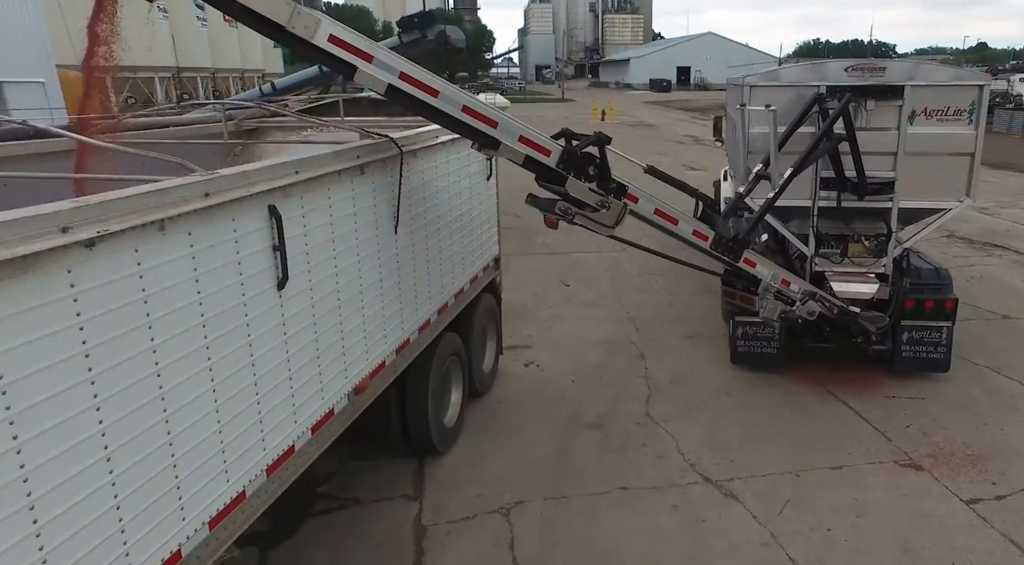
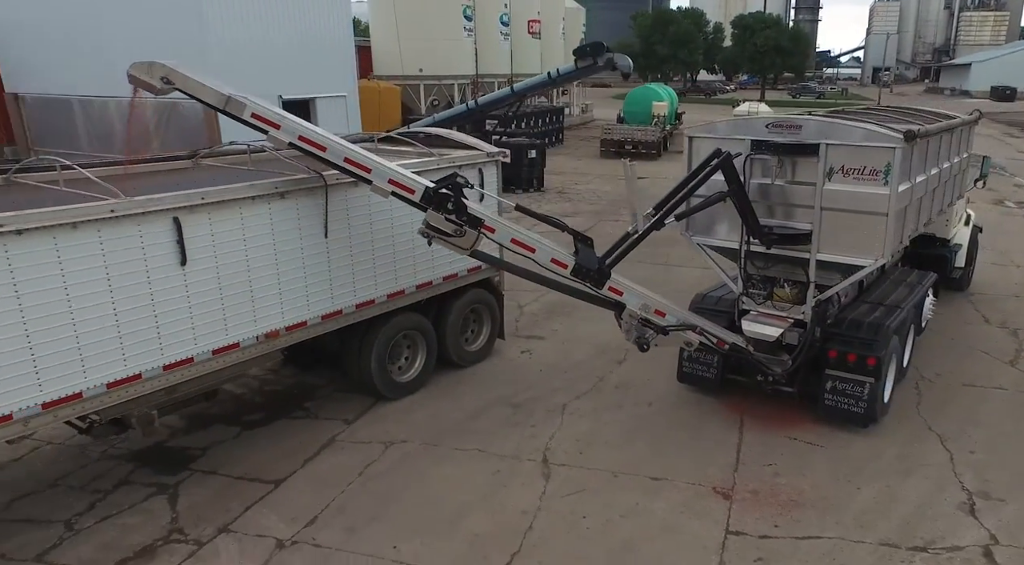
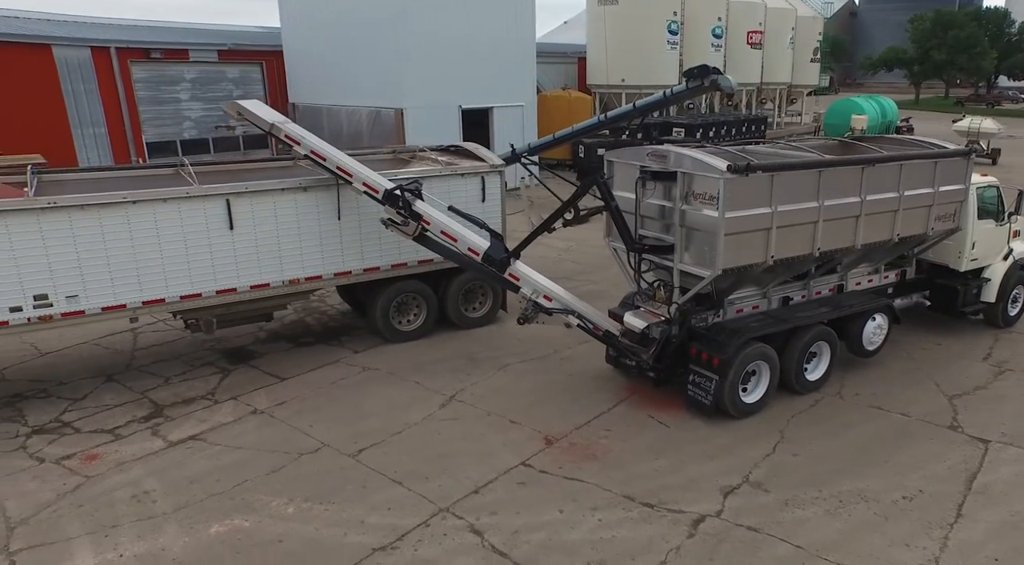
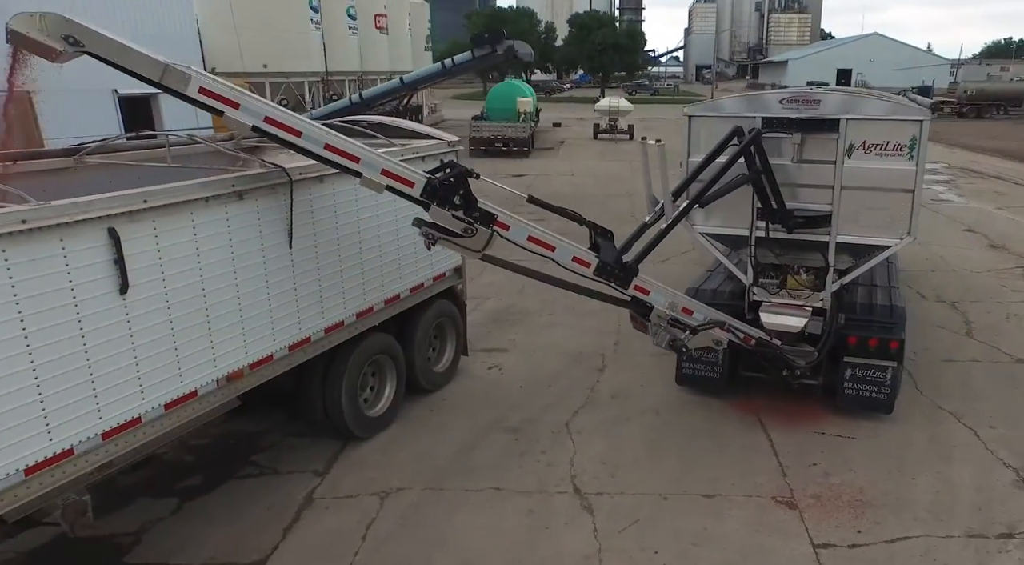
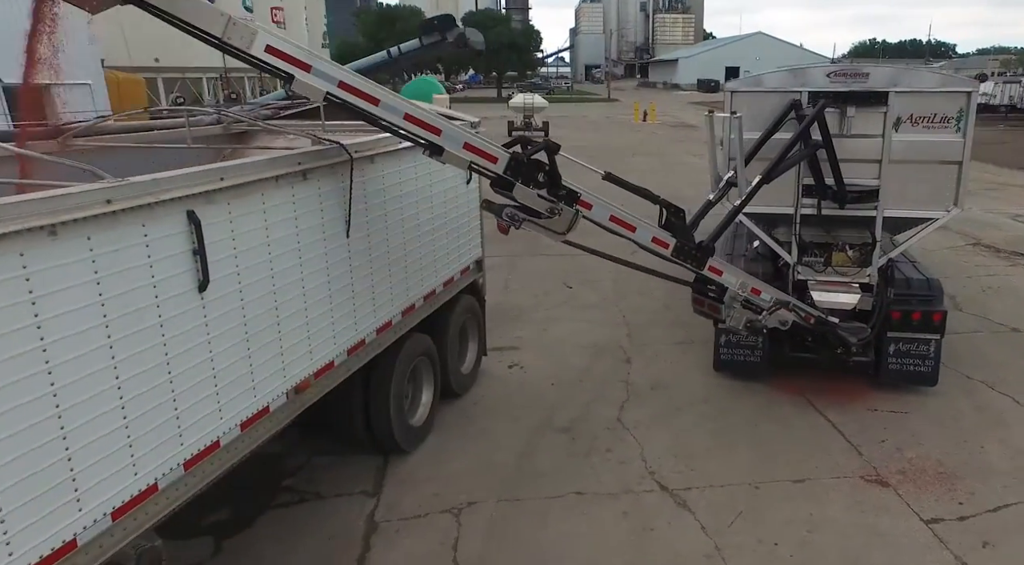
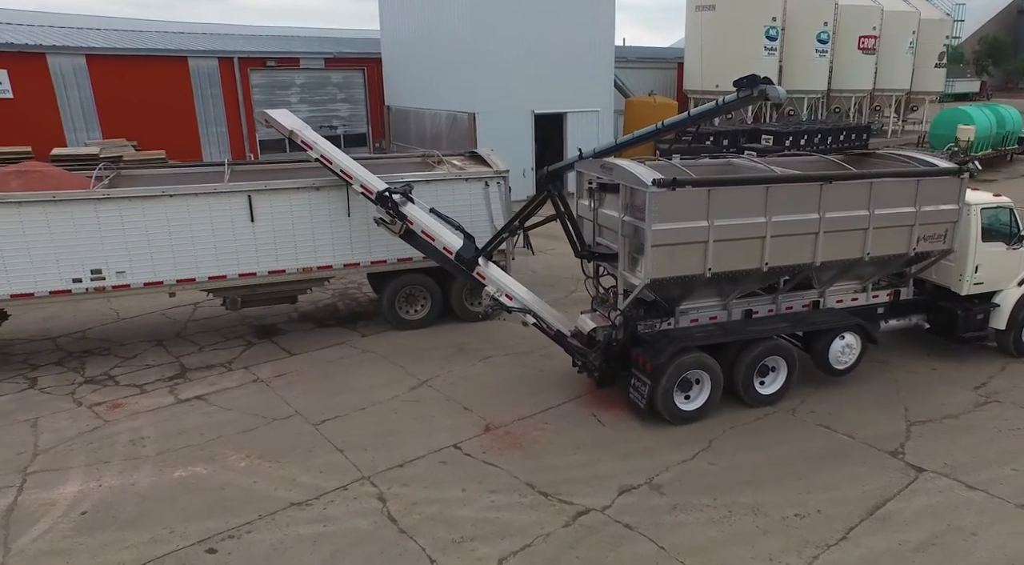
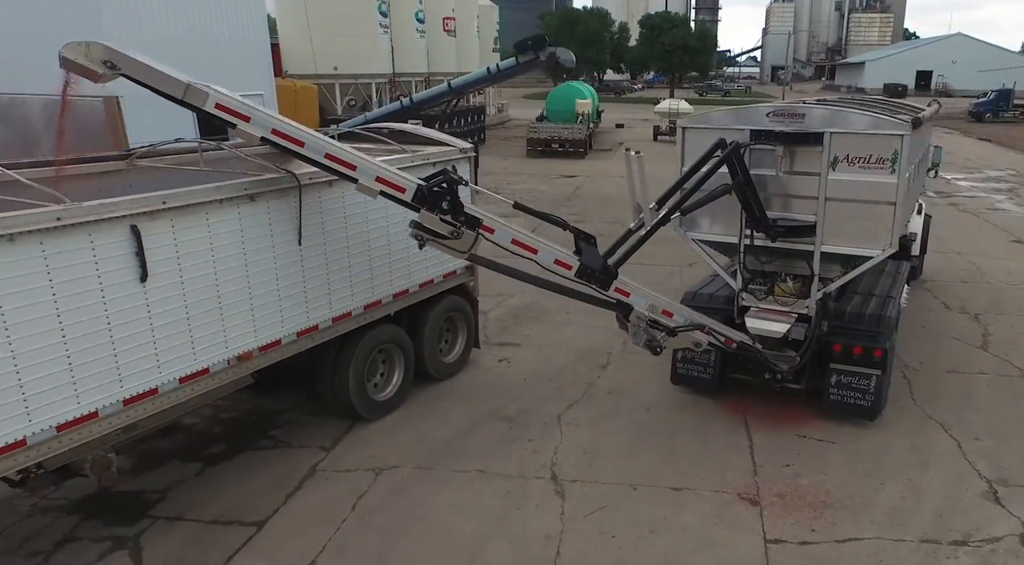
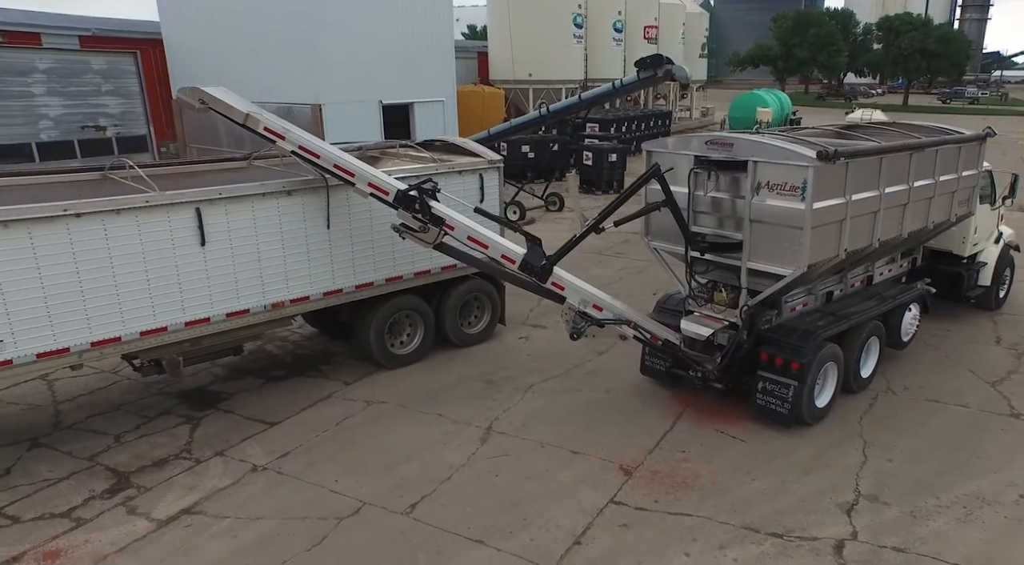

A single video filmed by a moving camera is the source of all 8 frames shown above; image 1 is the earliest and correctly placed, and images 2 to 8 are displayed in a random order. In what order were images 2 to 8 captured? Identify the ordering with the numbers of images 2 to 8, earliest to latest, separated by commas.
5, 4, 7, 2, 8, 3, 6
